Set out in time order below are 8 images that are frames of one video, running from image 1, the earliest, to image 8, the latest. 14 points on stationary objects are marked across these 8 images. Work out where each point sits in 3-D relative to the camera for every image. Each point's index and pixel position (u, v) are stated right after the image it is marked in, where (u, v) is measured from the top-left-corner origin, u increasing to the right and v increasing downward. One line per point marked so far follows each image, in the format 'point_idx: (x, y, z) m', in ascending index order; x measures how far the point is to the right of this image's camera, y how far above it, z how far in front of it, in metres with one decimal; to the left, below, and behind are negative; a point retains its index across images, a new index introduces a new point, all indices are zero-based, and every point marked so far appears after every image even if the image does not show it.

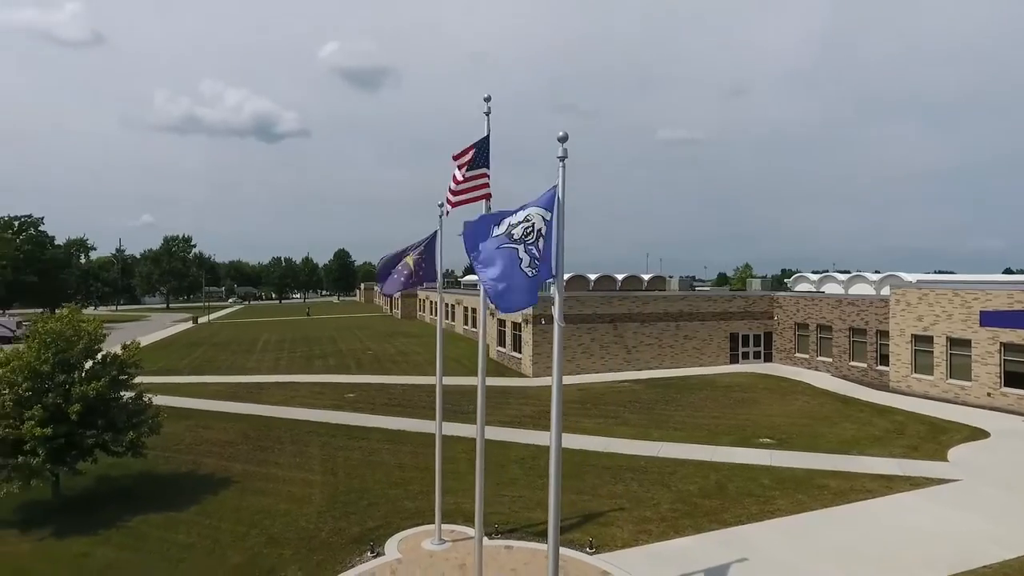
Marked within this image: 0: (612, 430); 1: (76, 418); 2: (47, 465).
0: (+2.9, -4.1, +18.5) m
1: (-8.7, -2.6, +12.6) m
2: (-9.1, -3.5, +12.4) m
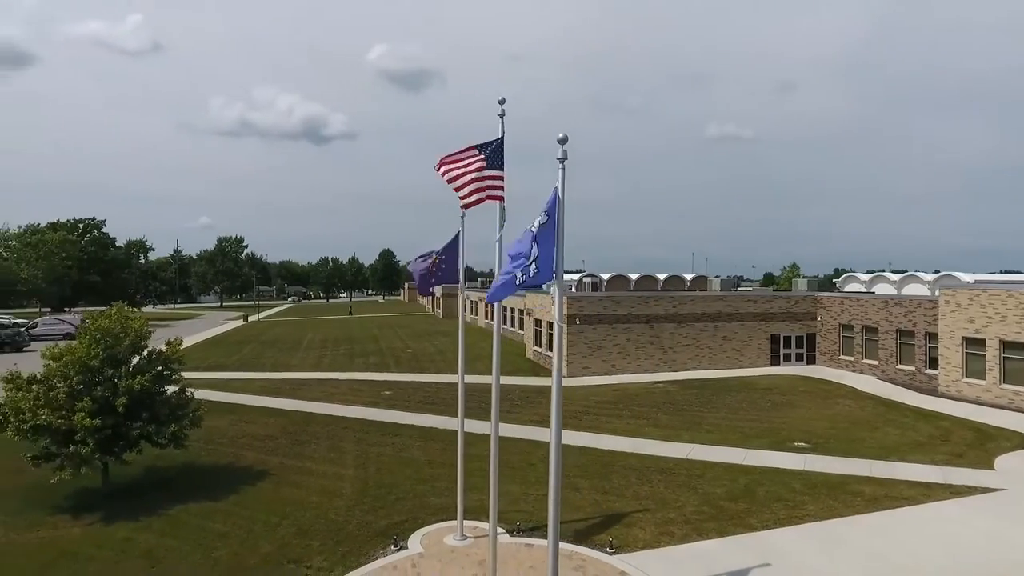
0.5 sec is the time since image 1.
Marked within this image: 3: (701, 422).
0: (+3.8, -4.1, +18.3) m
1: (-8.2, -2.6, +13.3) m
2: (-8.6, -3.4, +13.1) m
3: (+5.7, -4.0, +19.2) m
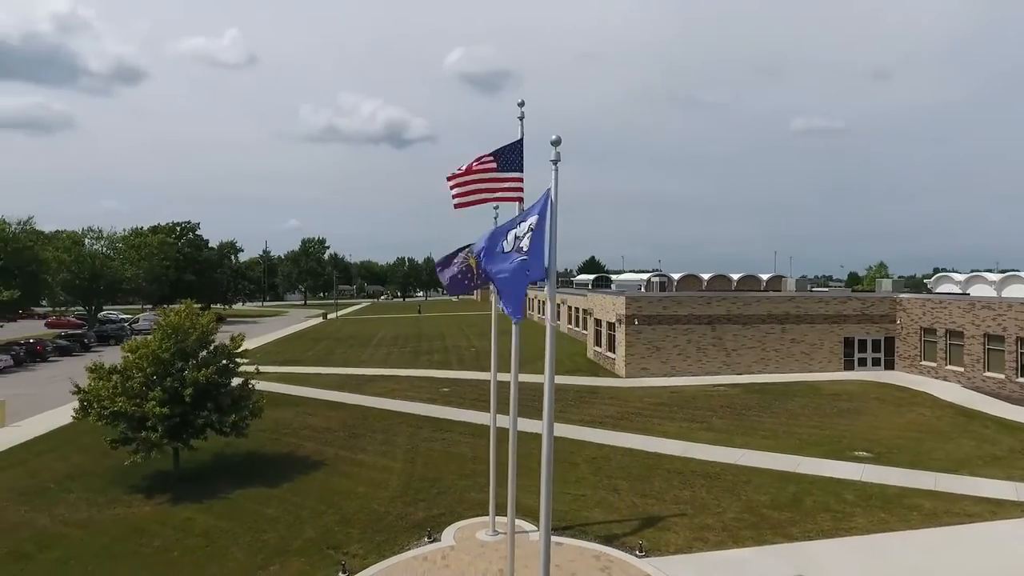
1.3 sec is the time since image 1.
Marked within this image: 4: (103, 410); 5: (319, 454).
0: (+5.2, -4.1, +17.9) m
1: (-7.3, -2.5, +14.4) m
2: (-7.8, -3.4, +14.2) m
3: (+7.2, -4.0, +18.5) m
4: (-9.1, -2.7, +14.0) m
5: (-5.2, -4.4, +17.0) m
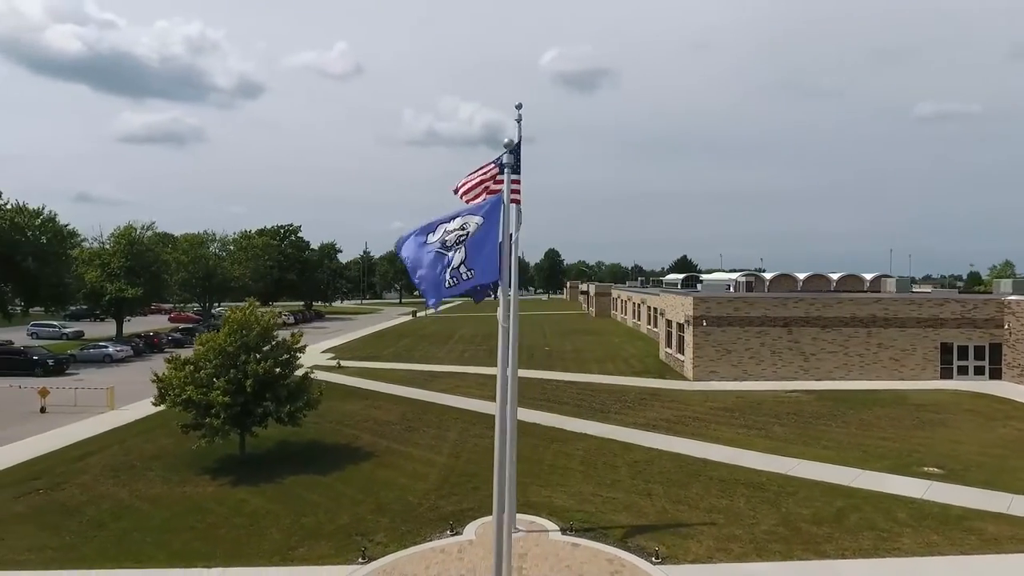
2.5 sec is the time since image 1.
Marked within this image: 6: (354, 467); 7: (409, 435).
0: (+6.4, -4.2, +17.1) m
1: (-6.4, -2.5, +15.6) m
2: (-6.9, -3.4, +15.5) m
3: (+8.5, -4.1, +17.4) m
4: (-8.2, -2.7, +15.4) m
5: (-3.9, -4.4, +17.8) m
6: (-4.0, -4.5, +16.0) m
7: (-3.0, -4.4, +18.7) m
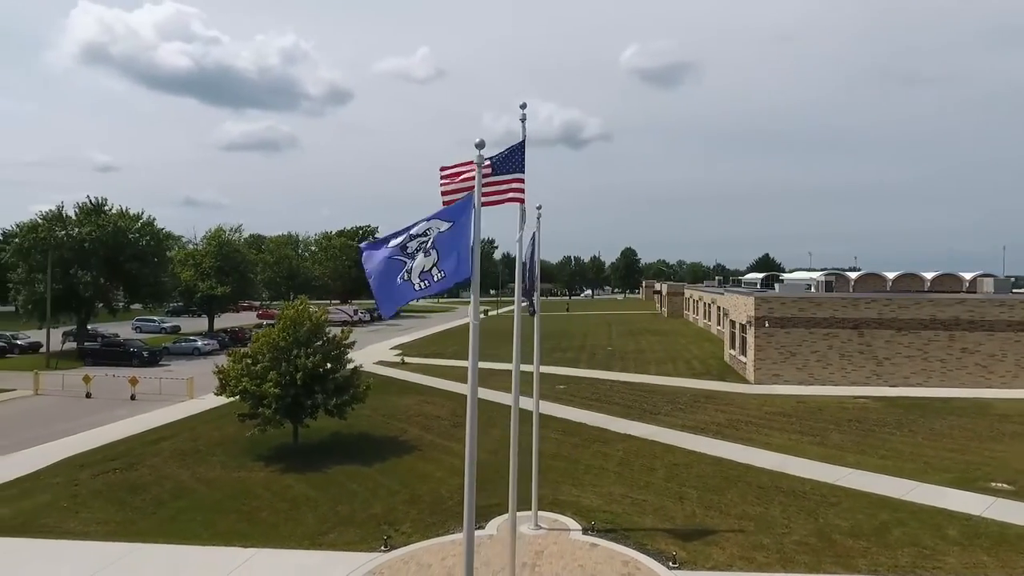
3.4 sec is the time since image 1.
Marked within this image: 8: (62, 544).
0: (+7.5, -4.1, +16.3) m
1: (-5.5, -2.5, +16.4) m
2: (-6.0, -3.3, +16.4) m
3: (+9.6, -4.1, +16.4) m
4: (-7.3, -2.6, +16.5) m
5: (-2.7, -4.4, +18.3) m
6: (-3.0, -4.5, +16.6) m
7: (-1.7, -4.3, +19.1) m
8: (-8.3, -4.8, +11.7) m
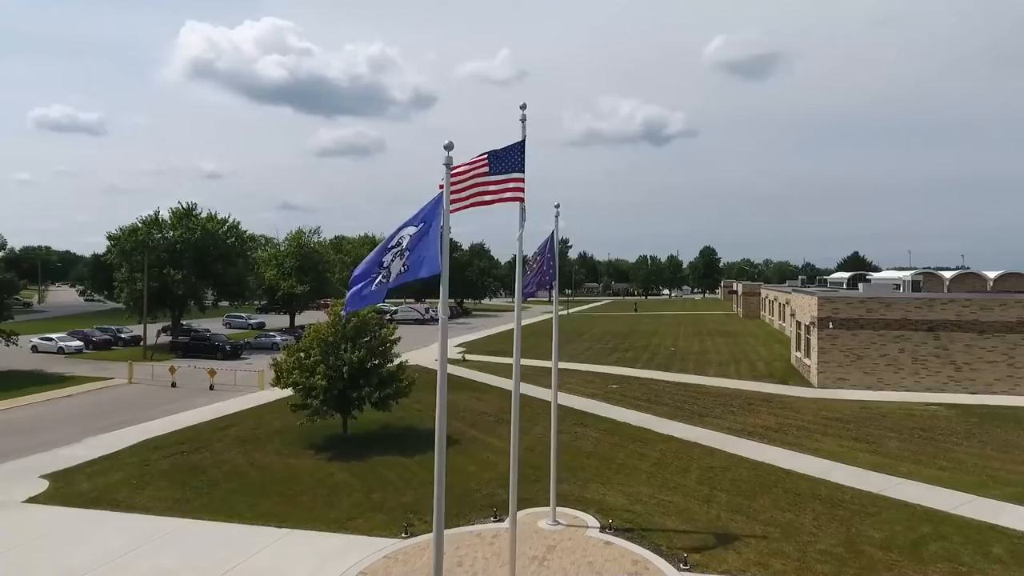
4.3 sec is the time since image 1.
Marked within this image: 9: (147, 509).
0: (+8.3, -4.1, +15.5) m
1: (-4.5, -2.4, +17.2) m
2: (-5.0, -3.3, +17.3) m
3: (+10.4, -4.0, +15.3) m
4: (-6.3, -2.5, +17.6) m
5: (-1.5, -4.3, +18.8) m
6: (-2.1, -4.4, +17.1) m
7: (-0.4, -4.3, +19.4) m
8: (-7.9, -4.7, +12.9) m
9: (-7.8, -4.7, +13.6) m
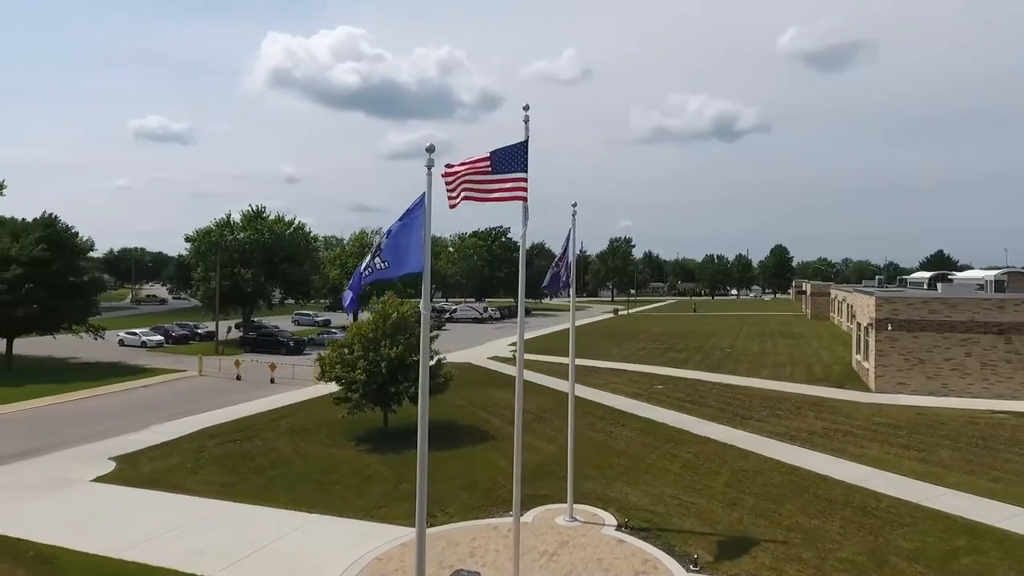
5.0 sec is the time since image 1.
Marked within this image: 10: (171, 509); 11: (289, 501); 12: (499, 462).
0: (+9.0, -4.1, +14.8) m
1: (-3.6, -2.4, +17.9) m
2: (-4.1, -3.2, +18.0) m
3: (+11.1, -4.0, +14.3) m
4: (-5.3, -2.5, +18.4) m
5: (-0.4, -4.3, +19.1) m
6: (-1.2, -4.4, +17.4) m
7: (+0.7, -4.2, +19.6) m
8: (-7.4, -4.6, +13.9) m
9: (-7.3, -4.7, +14.6) m
10: (-7.1, -4.6, +13.2) m
11: (-4.8, -4.6, +13.7) m
12: (-0.3, -4.4, +16.0) m
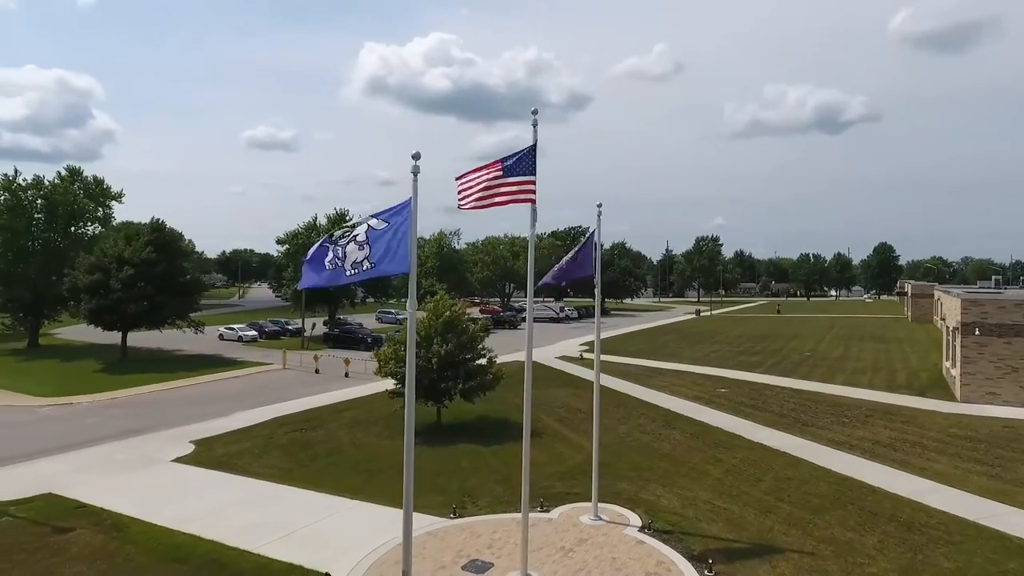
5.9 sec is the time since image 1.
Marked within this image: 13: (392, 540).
0: (+9.8, -4.1, +13.7) m
1: (-2.2, -2.3, +18.5) m
2: (-2.7, -3.2, +18.7) m
3: (+11.8, -4.1, +12.9) m
4: (-3.9, -2.4, +19.3) m
5: (+1.0, -4.3, +19.2) m
6: (+0.1, -4.4, +17.8) m
7: (+2.3, -4.2, +19.6) m
8: (-6.6, -4.6, +15.1) m
9: (-6.4, -4.7, +15.8) m
10: (-6.4, -4.6, +14.4) m
11: (-4.0, -4.6, +14.5) m
12: (+0.7, -4.4, +16.2) m
13: (-2.1, -4.5, +11.2) m
